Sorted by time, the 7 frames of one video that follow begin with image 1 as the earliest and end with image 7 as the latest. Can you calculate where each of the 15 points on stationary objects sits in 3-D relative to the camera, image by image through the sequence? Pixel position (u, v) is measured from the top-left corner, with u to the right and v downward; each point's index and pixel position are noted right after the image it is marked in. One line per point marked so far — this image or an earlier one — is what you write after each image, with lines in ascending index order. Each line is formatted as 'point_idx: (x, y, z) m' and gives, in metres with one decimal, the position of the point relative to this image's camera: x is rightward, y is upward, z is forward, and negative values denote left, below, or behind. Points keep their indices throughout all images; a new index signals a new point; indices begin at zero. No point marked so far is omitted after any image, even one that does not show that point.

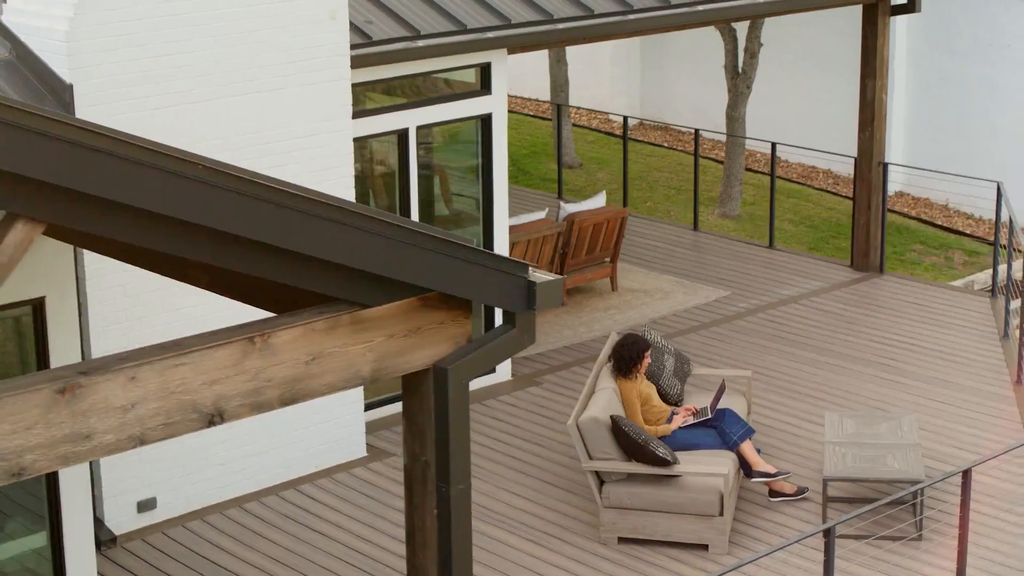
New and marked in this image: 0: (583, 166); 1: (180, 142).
0: (+0.7, +1.2, +20.0) m
1: (-1.4, +0.6, +8.2) m
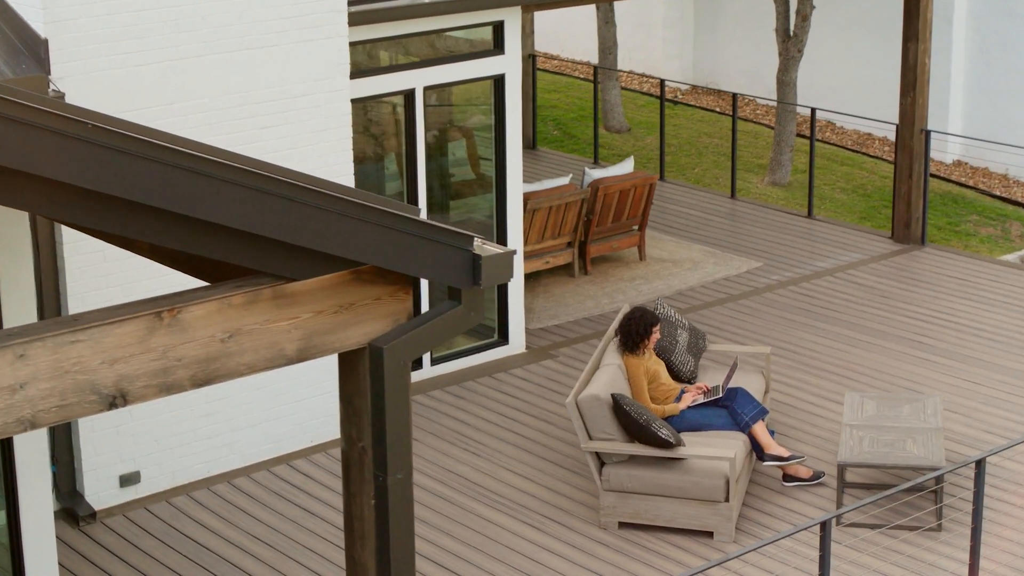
0: (+1.2, +1.5, +19.5) m
1: (-1.4, +0.7, +7.9) m
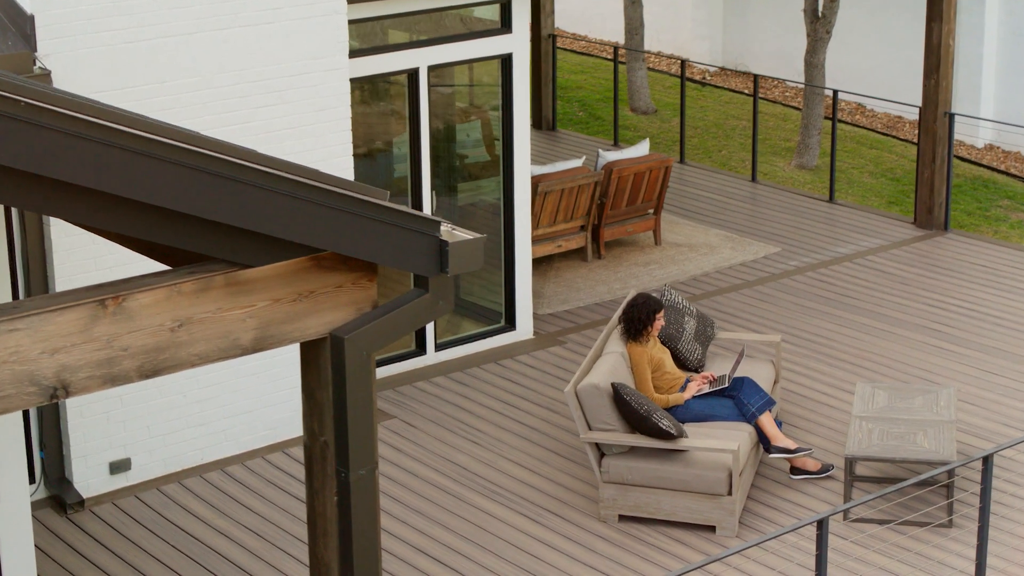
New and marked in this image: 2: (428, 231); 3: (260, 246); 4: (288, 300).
0: (+1.4, +1.7, +19.2) m
1: (-1.4, +0.8, +7.7) m
2: (-0.2, +0.1, +4.4) m
3: (-0.5, +0.1, +4.2) m
4: (-0.5, 0.0, +4.3) m
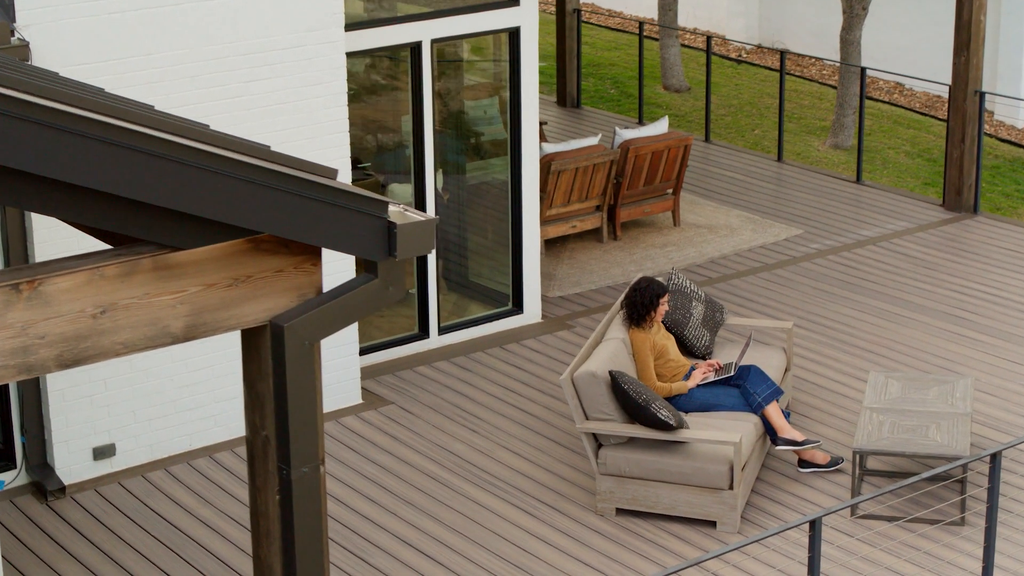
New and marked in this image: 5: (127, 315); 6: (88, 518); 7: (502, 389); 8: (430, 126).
0: (+1.7, +1.9, +18.9) m
1: (-1.4, +0.9, +7.4) m
2: (-0.3, +0.2, +4.1) m
3: (-0.6, +0.1, +3.9) m
4: (-0.6, 0.0, +4.0) m
5: (-0.8, -0.1, +3.9) m
6: (-1.6, -0.9, +7.4) m
7: (0.0, -0.4, +8.7) m
8: (-0.4, +0.7, +9.0) m
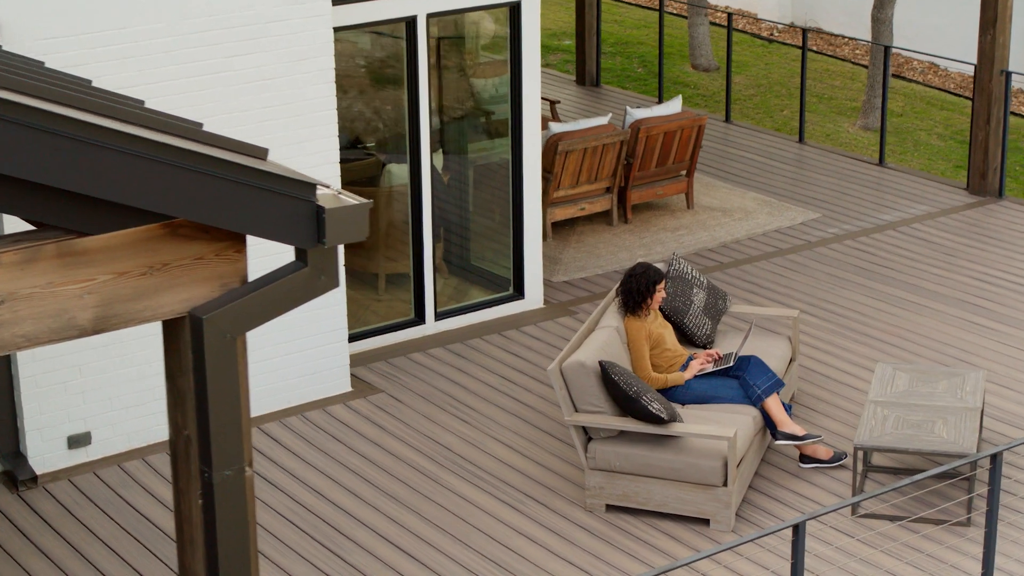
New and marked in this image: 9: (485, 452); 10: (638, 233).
0: (+1.9, +2.0, +18.5) m
1: (-1.4, +1.0, +7.1) m
2: (-0.4, +0.2, +3.8) m
3: (-0.8, +0.1, +3.6) m
4: (-0.7, 0.0, +3.8) m
5: (-0.9, 0.0, +3.6) m
6: (-1.6, -0.8, +7.1) m
7: (-0.1, -0.4, +8.3) m
8: (-0.4, +0.8, +8.7) m
9: (-0.1, -0.6, +7.6) m
10: (+0.7, +0.3, +10.4) m
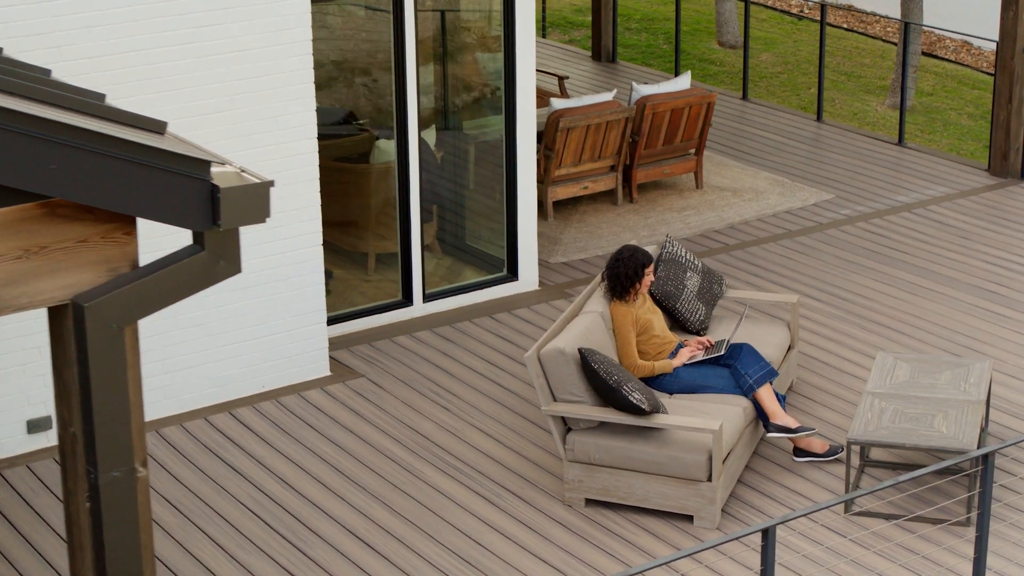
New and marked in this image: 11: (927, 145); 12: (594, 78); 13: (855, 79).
0: (+2.1, +2.2, +18.1) m
1: (-1.5, +1.0, +6.8) m
2: (-0.6, +0.2, +3.5) m
3: (-0.9, +0.2, +3.3) m
4: (-0.9, +0.1, +3.4) m
5: (-1.0, 0.0, +3.3) m
6: (-1.7, -0.7, +6.8) m
7: (-0.1, -0.3, +8.0) m
8: (-0.4, +0.9, +8.3) m
9: (-0.2, -0.6, +7.2) m
10: (+0.7, +0.4, +10.0) m
11: (+3.3, +1.2, +15.9) m
12: (+0.6, +1.4, +13.3) m
13: (+3.0, +1.9, +17.5) m
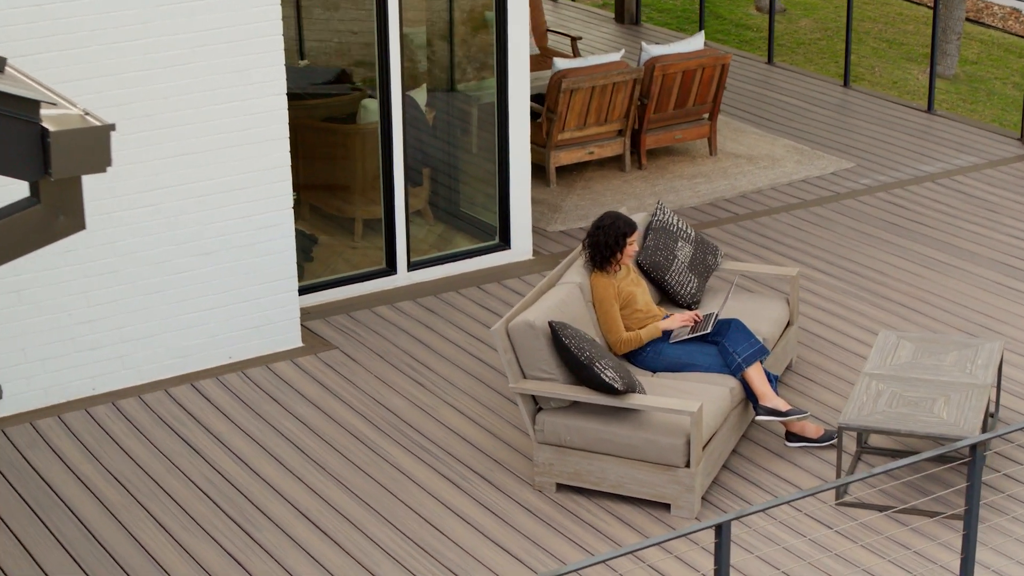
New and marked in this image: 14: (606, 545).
0: (+2.4, +2.4, +17.5) m
1: (-1.6, +1.1, +6.3) m
2: (-0.7, +0.3, +3.1) m
3: (-1.1, +0.2, +2.9) m
4: (-1.1, +0.1, +3.0) m
5: (-1.2, +0.1, +2.9) m
6: (-1.8, -0.6, +6.4) m
7: (-0.2, -0.2, +7.6) m
8: (-0.4, +1.0, +7.9) m
9: (-0.3, -0.4, +6.8) m
10: (+0.7, +0.5, +9.5) m
11: (+3.5, +1.3, +15.4) m
12: (+0.7, +1.6, +12.8) m
13: (+3.3, +2.1, +16.9) m
14: (+0.3, -0.8, +5.8) m
